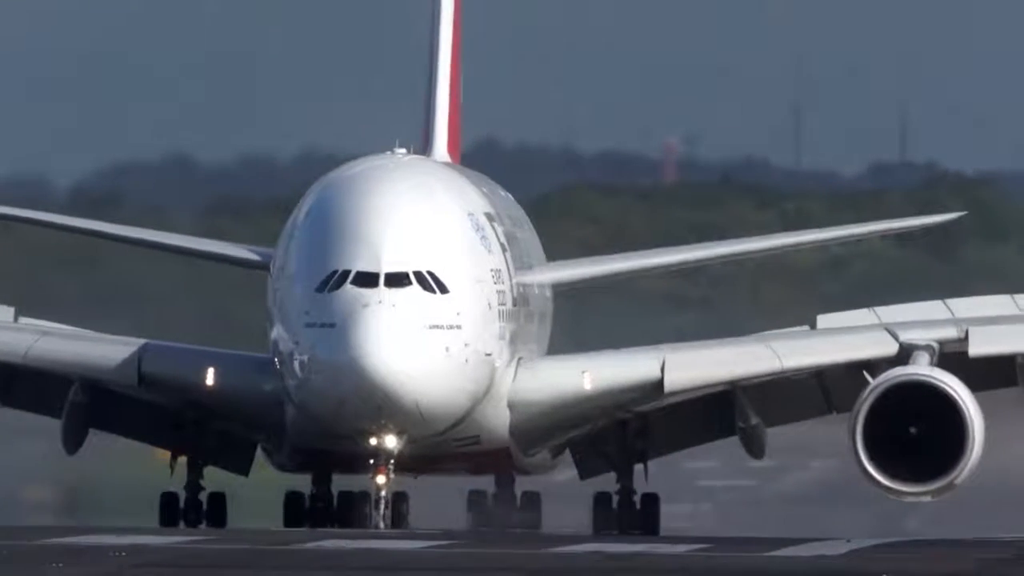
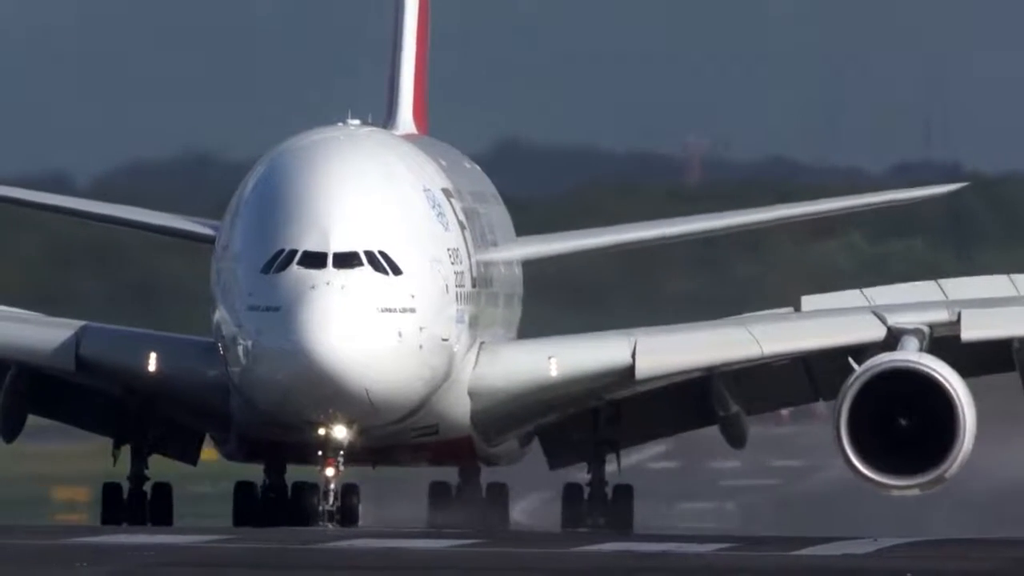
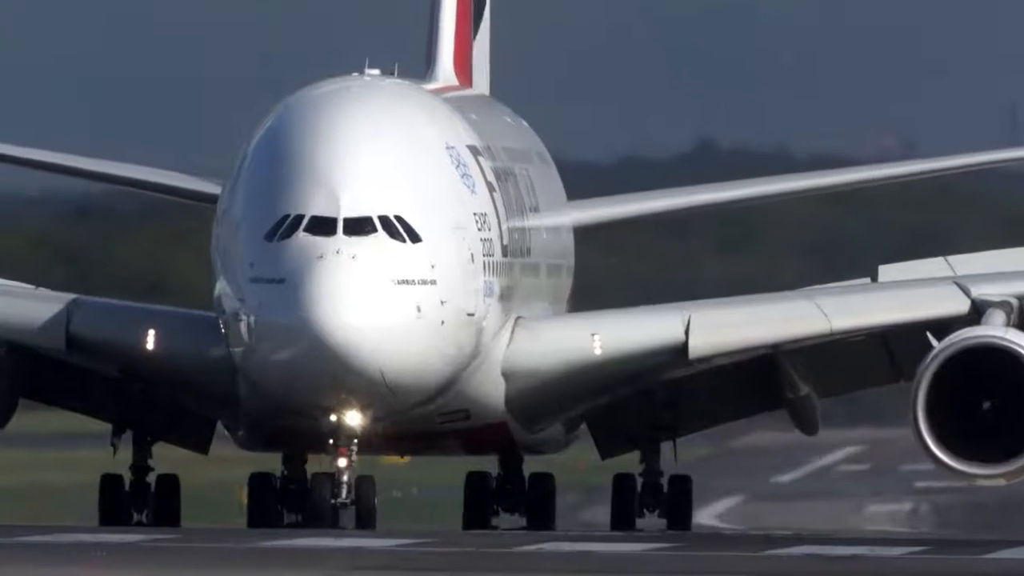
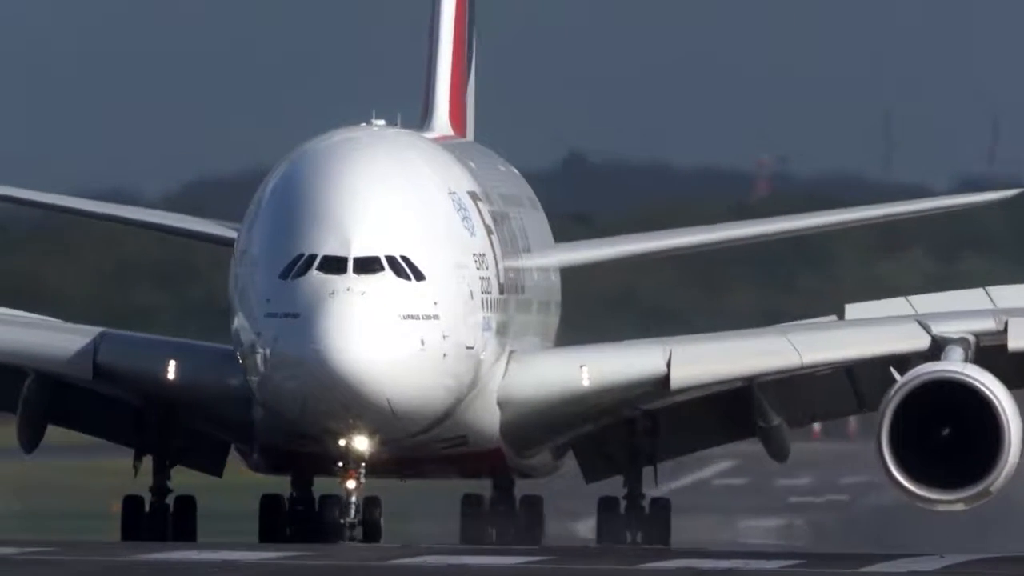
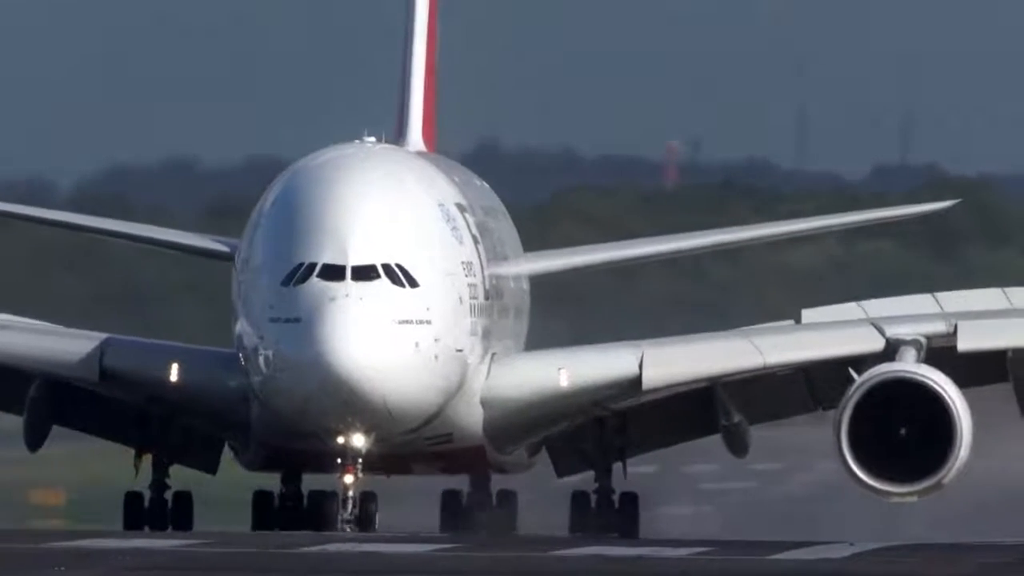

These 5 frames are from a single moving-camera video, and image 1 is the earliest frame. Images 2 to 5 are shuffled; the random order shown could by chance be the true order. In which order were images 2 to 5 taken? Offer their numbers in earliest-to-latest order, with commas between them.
5, 2, 4, 3
